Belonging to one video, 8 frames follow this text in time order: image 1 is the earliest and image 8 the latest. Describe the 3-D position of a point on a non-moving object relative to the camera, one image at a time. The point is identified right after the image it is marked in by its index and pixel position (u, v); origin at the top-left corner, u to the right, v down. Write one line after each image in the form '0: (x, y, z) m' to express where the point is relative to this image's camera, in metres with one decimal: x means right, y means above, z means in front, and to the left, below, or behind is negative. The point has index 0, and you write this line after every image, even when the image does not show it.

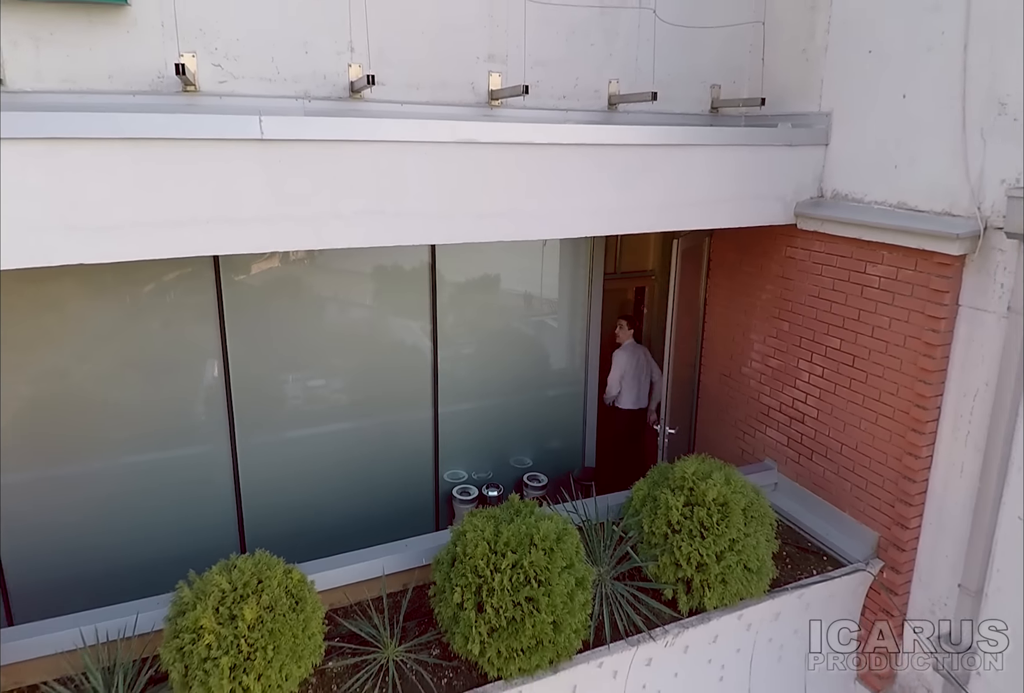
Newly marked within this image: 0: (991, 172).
0: (+1.1, +0.4, +1.7) m
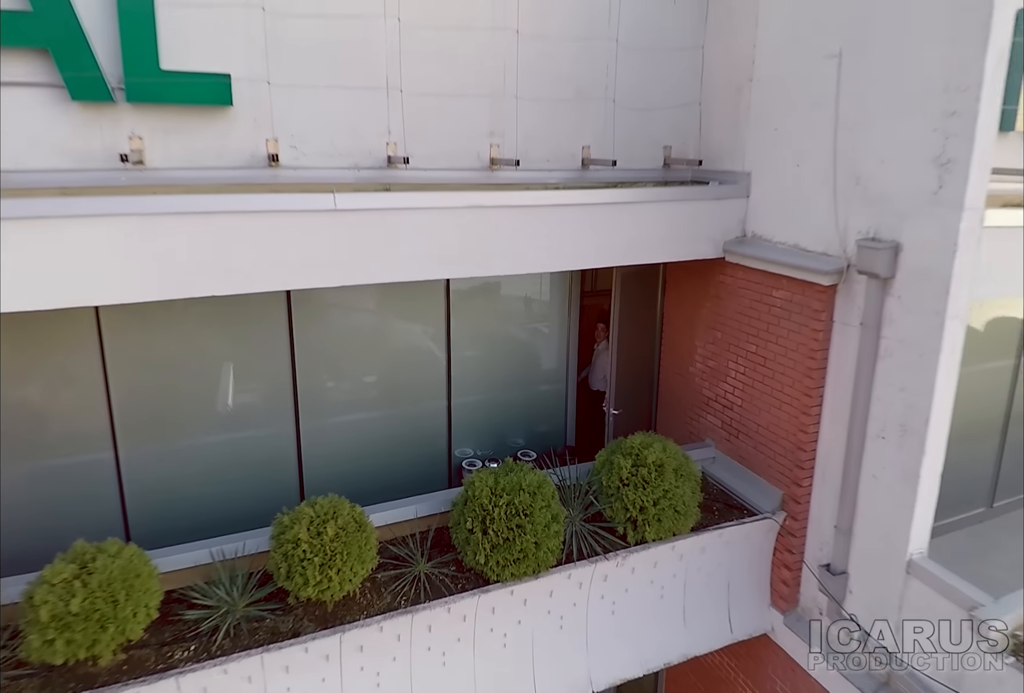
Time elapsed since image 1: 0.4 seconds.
0: (+1.1, +0.4, +2.3) m
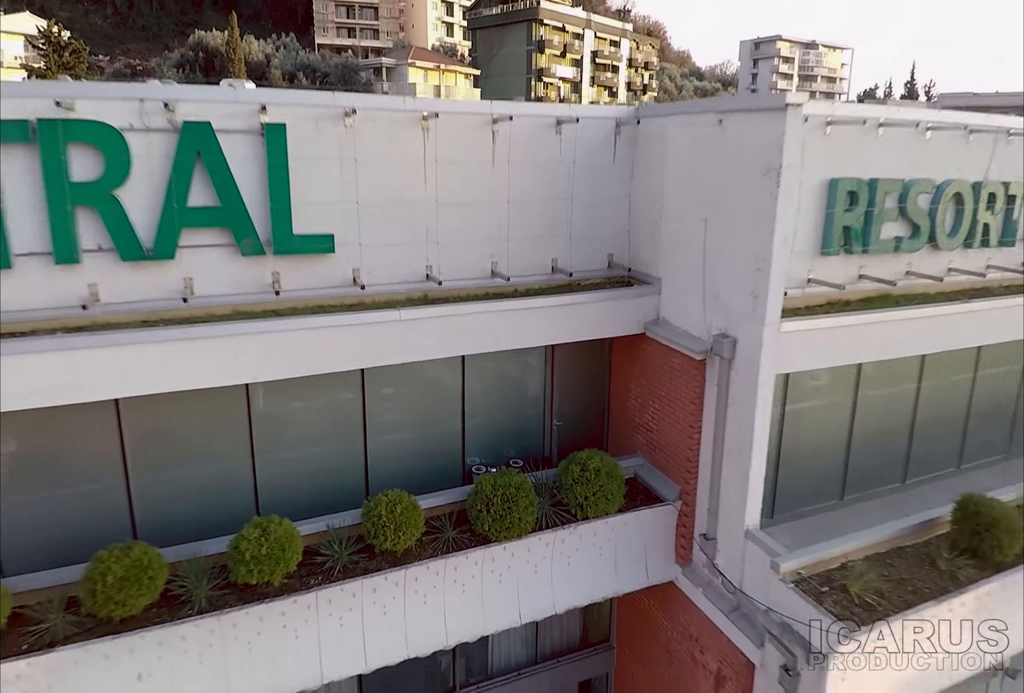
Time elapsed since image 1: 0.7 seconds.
0: (+1.1, +0.1, +3.8) m
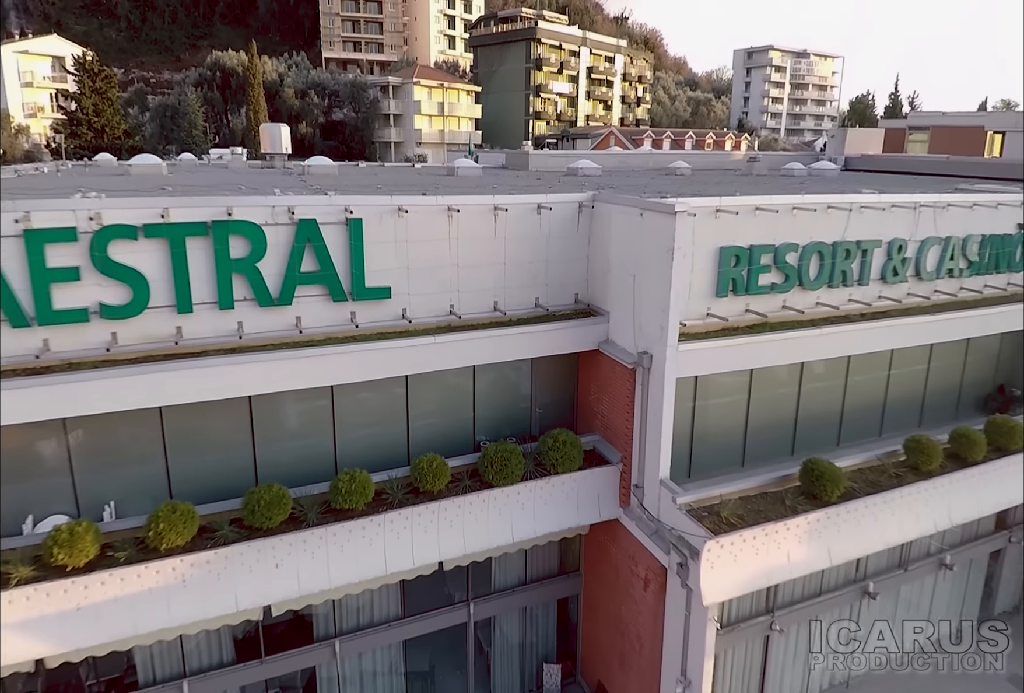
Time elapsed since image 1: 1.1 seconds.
0: (+1.1, 0.0, +5.7) m
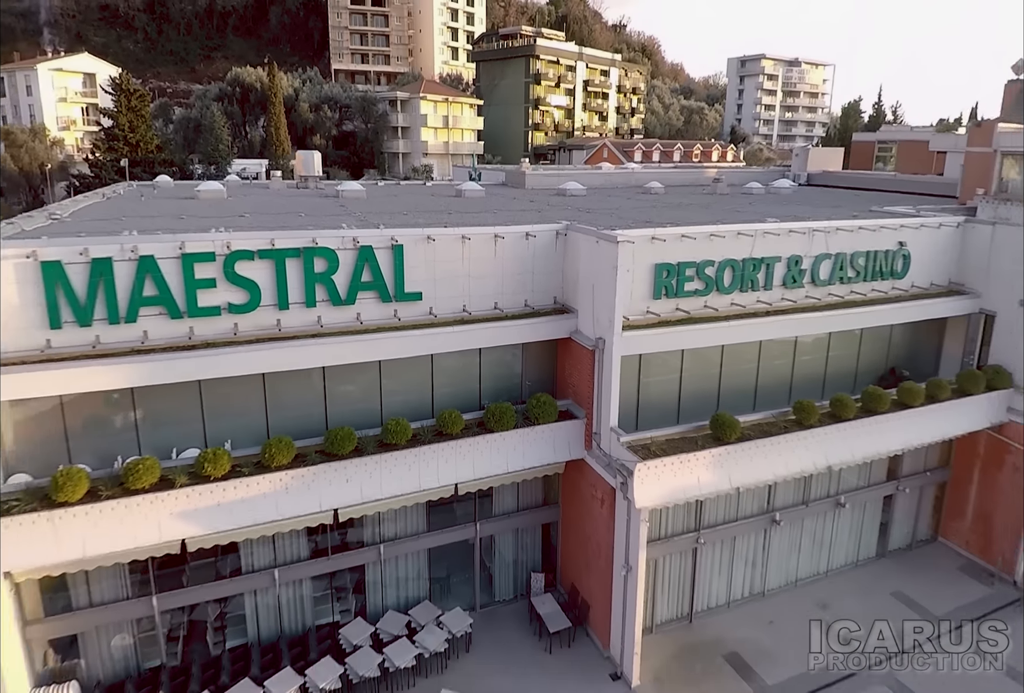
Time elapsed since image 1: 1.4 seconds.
0: (+1.0, +0.1, +8.1) m
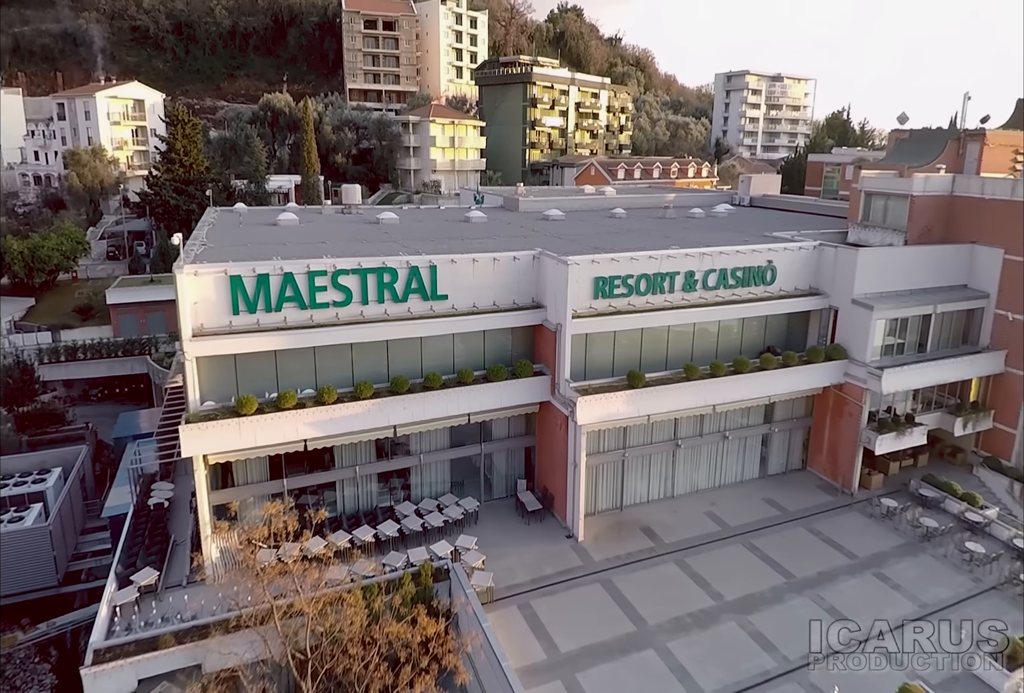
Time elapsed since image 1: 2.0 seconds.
0: (+0.8, +0.5, +13.0) m
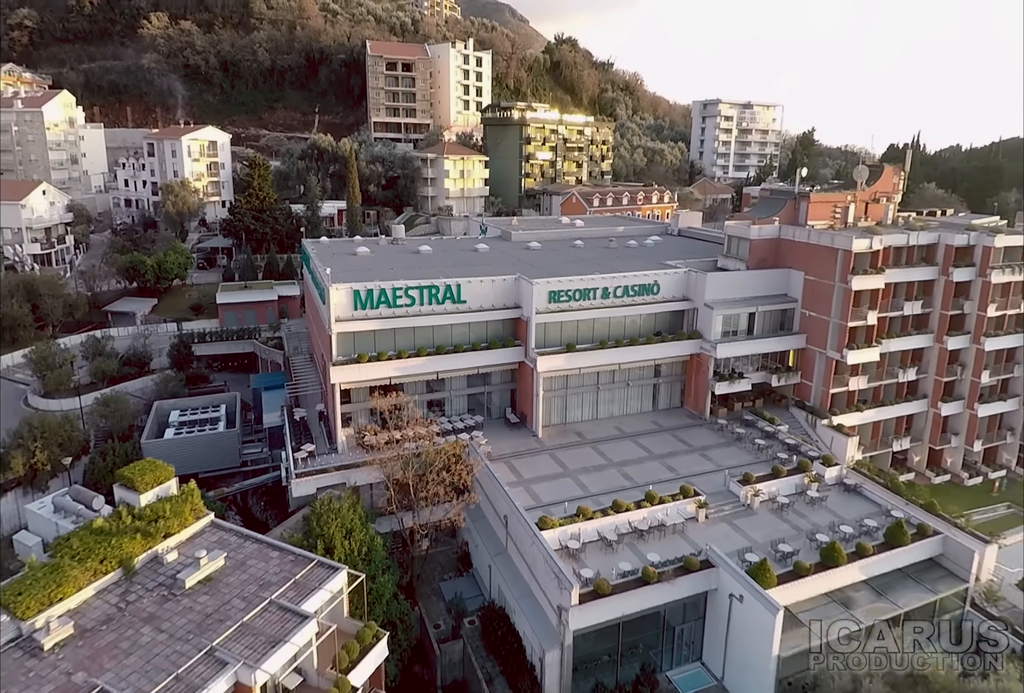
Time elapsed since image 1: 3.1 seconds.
0: (+0.5, +1.1, +23.5) m
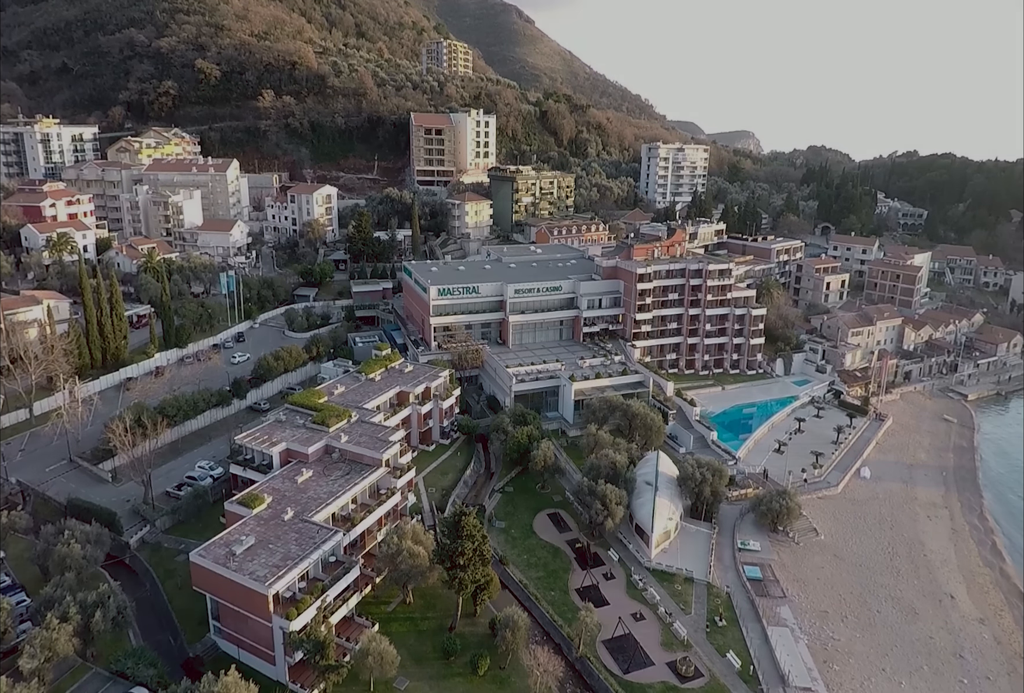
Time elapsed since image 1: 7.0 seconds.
0: (-0.7, +4.4, +60.6) m
